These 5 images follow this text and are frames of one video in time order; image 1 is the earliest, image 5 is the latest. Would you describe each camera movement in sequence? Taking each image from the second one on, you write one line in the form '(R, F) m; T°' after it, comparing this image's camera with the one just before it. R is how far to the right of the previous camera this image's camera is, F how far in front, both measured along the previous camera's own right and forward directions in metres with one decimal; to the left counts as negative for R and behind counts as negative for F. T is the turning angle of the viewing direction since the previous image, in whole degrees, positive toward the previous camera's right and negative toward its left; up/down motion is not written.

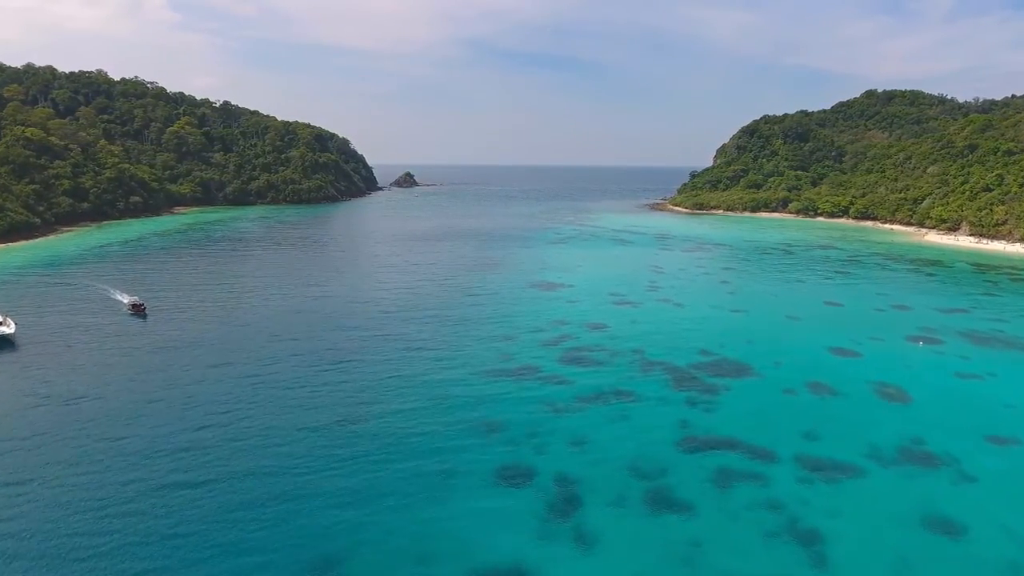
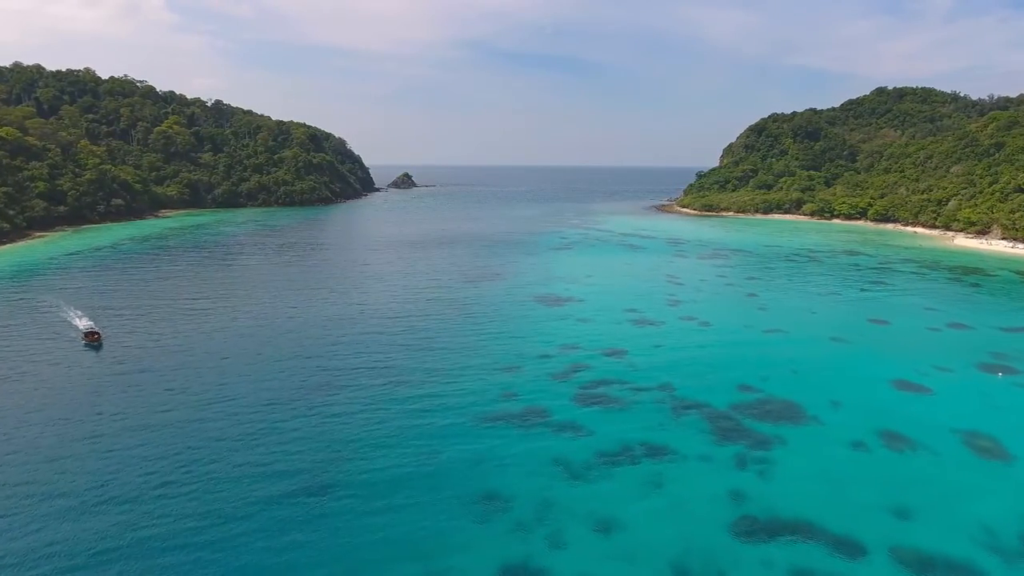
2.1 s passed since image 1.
(-0.1, +3.8) m; 0°
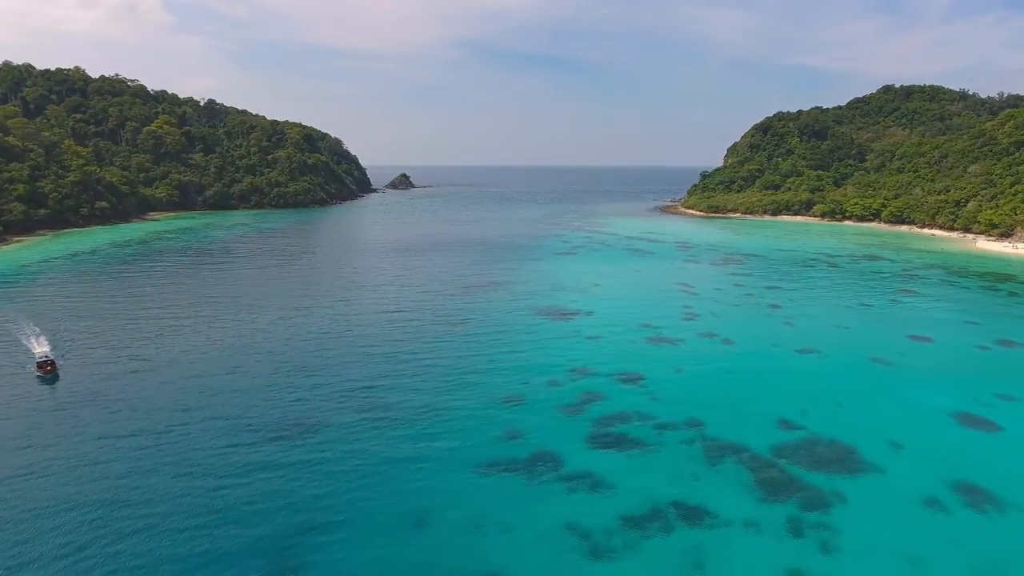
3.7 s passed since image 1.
(-0.1, +2.7) m; 0°
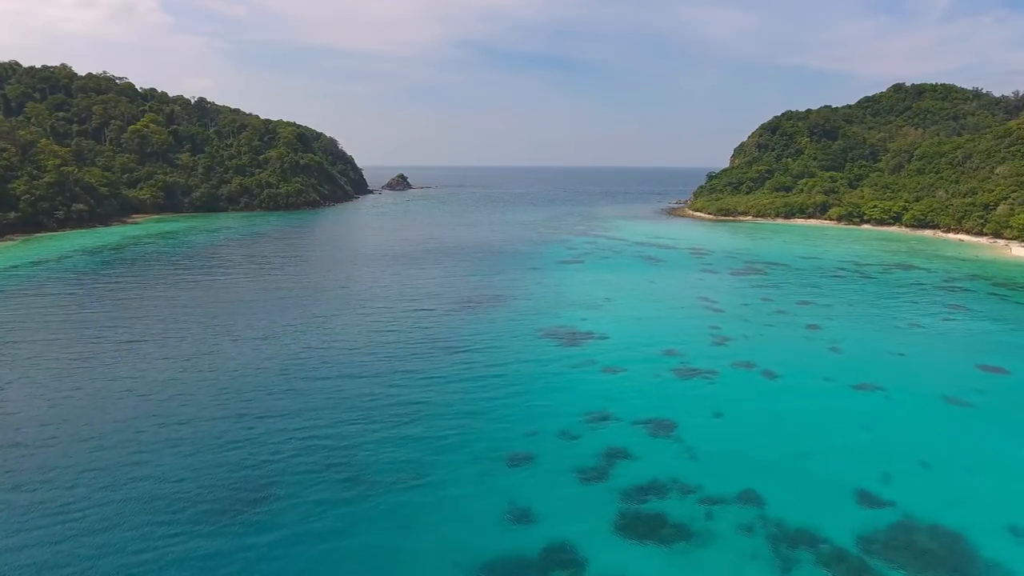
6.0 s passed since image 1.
(-0.1, +3.8) m; 0°
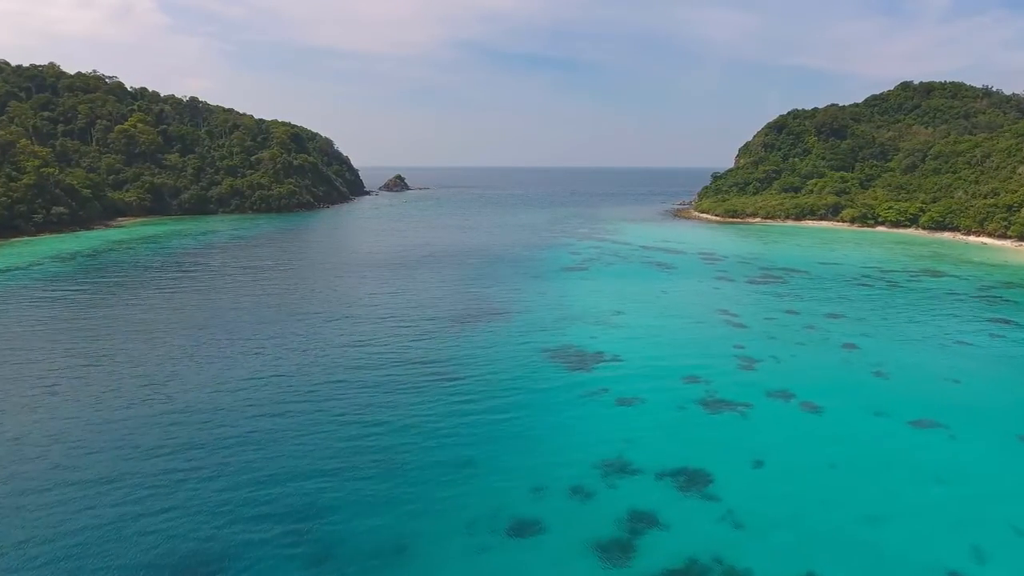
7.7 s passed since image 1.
(0.0, +2.9) m; 0°
